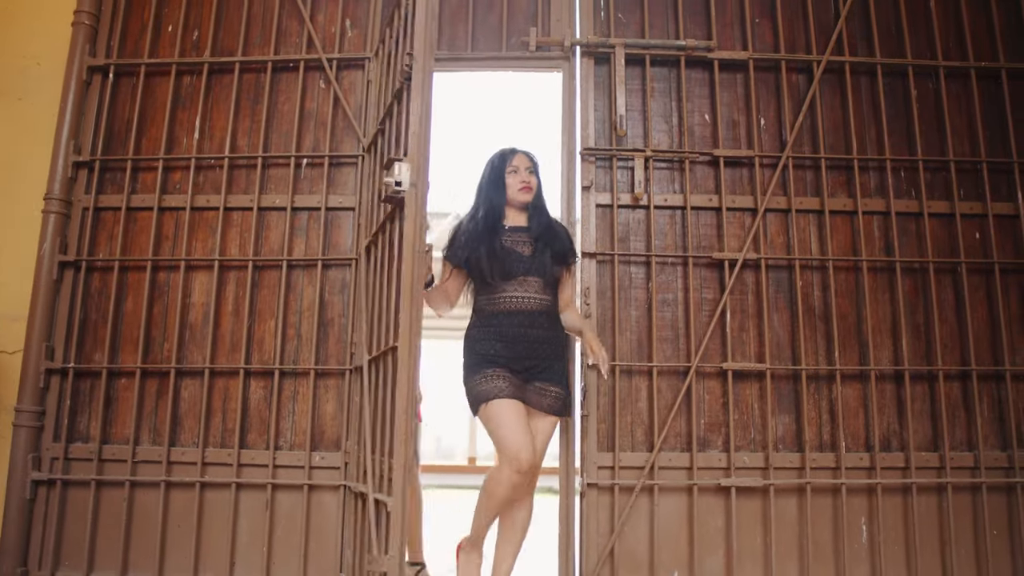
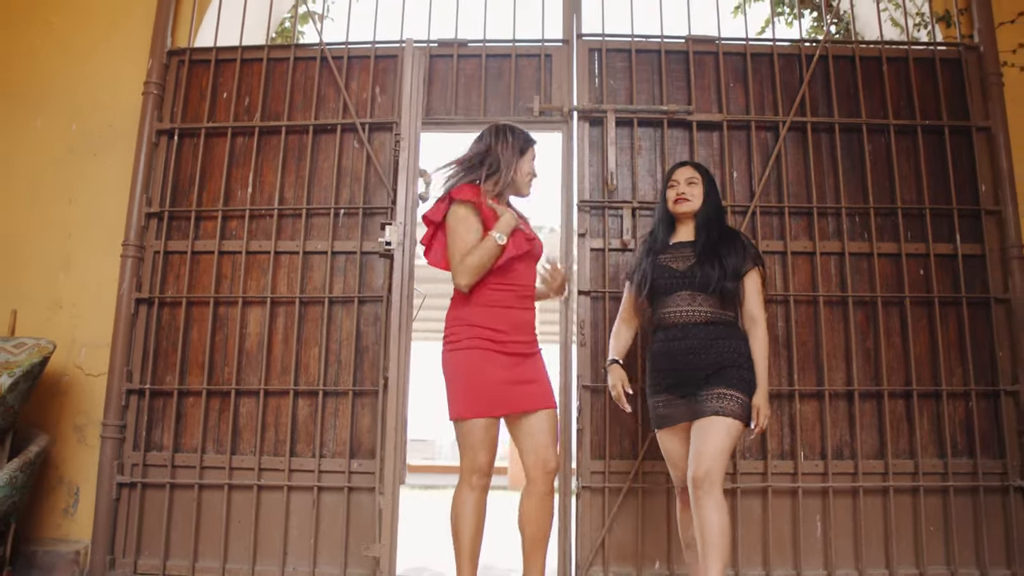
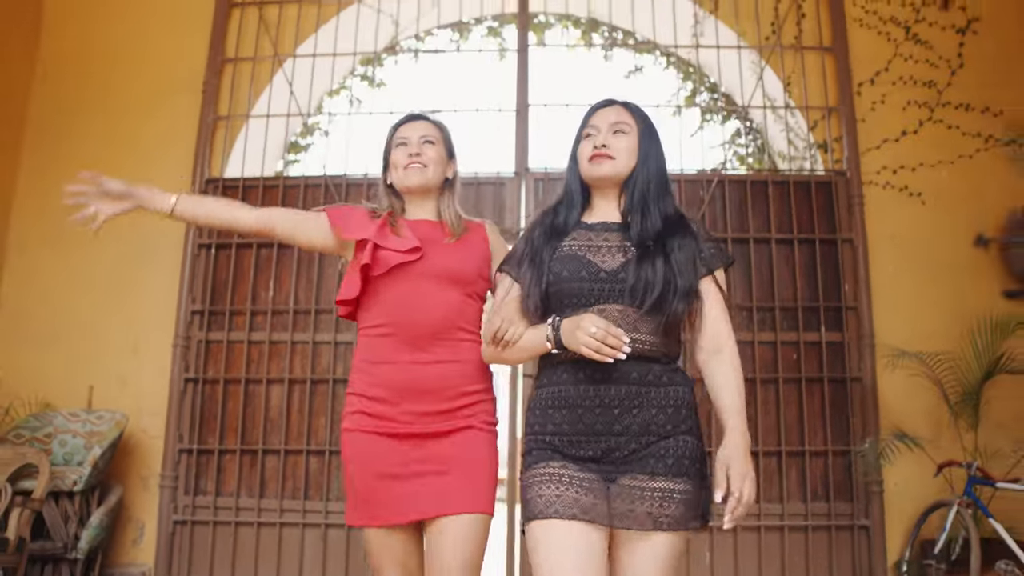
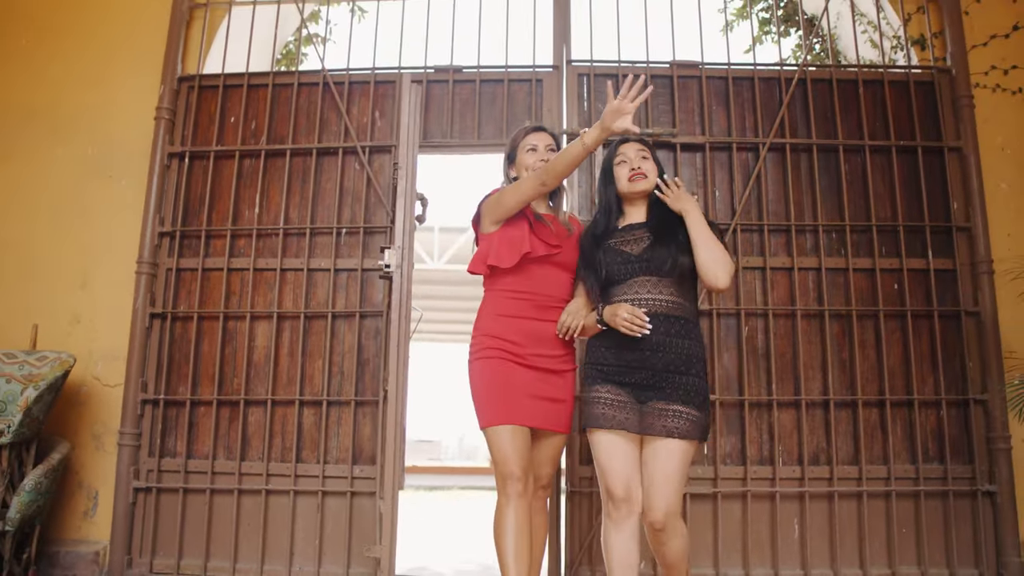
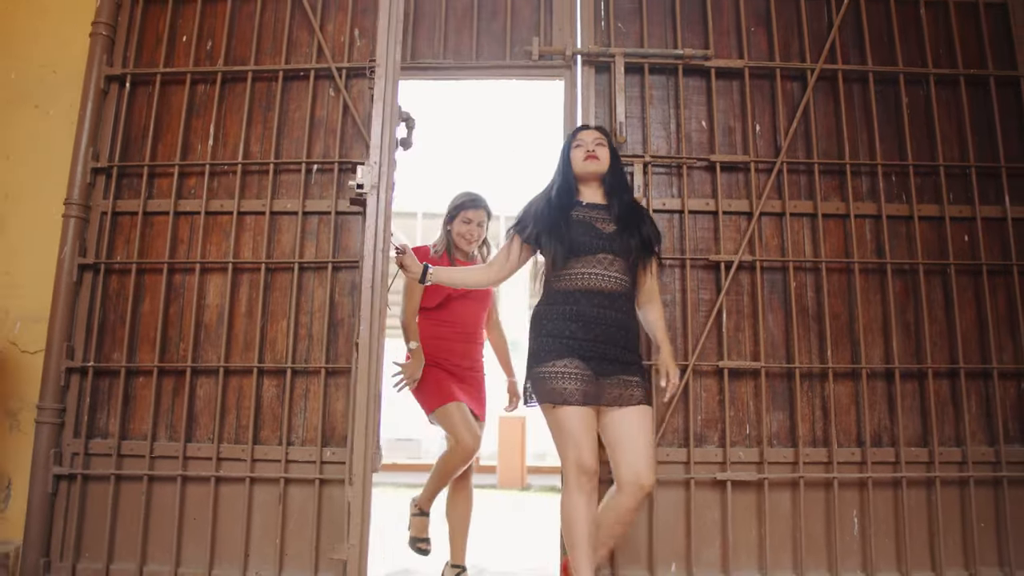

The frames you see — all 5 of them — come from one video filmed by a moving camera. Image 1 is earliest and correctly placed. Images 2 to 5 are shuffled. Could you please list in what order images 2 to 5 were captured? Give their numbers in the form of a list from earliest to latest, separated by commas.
5, 2, 4, 3
